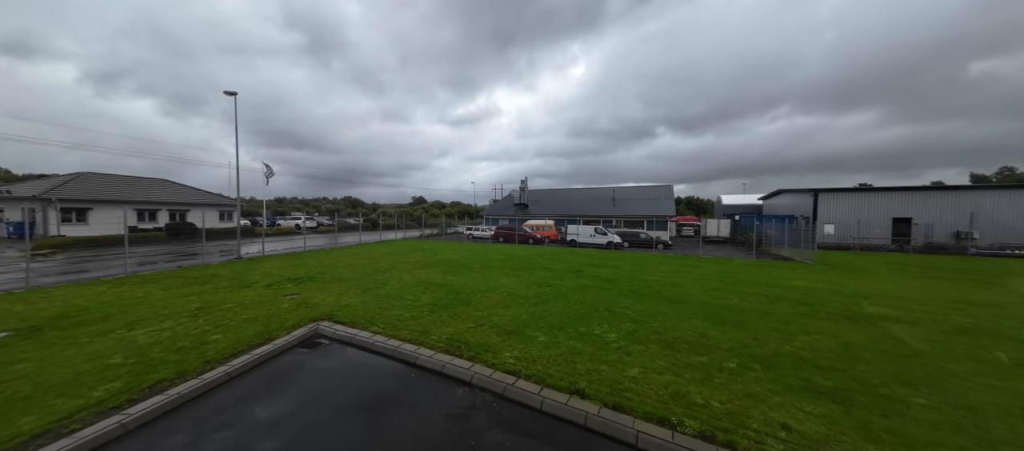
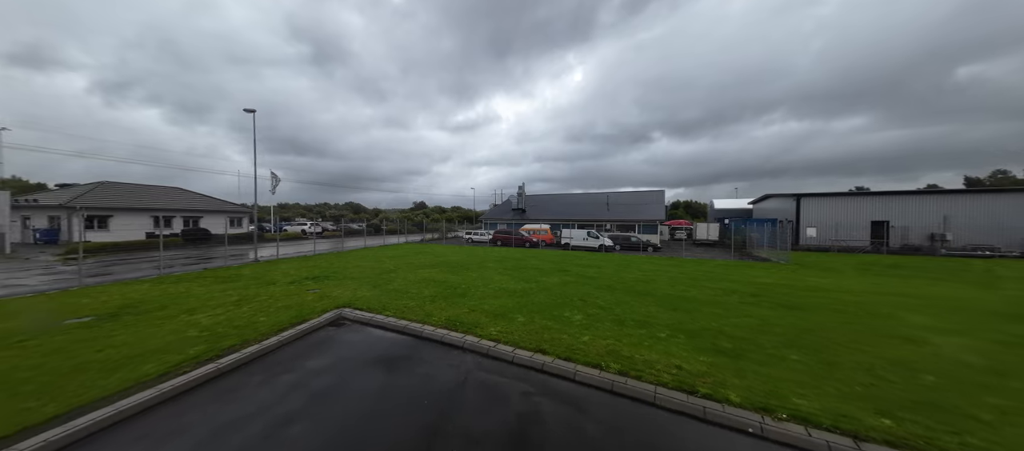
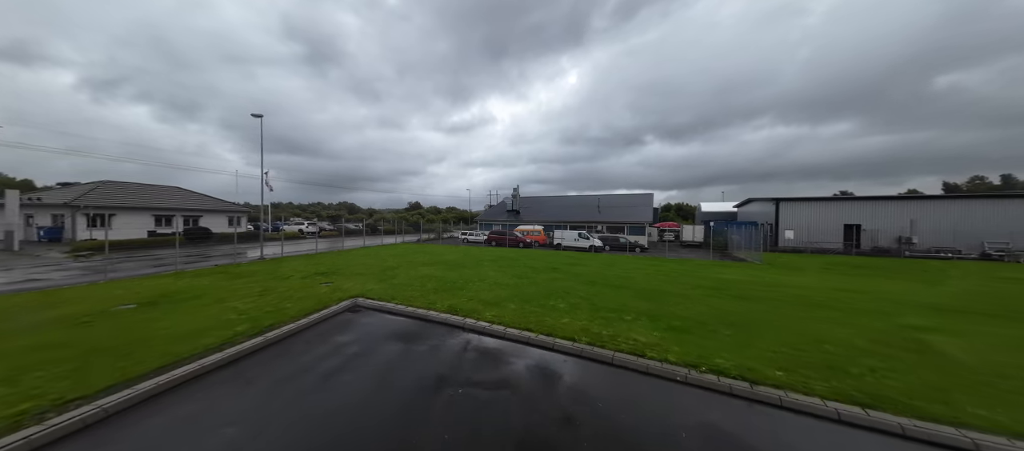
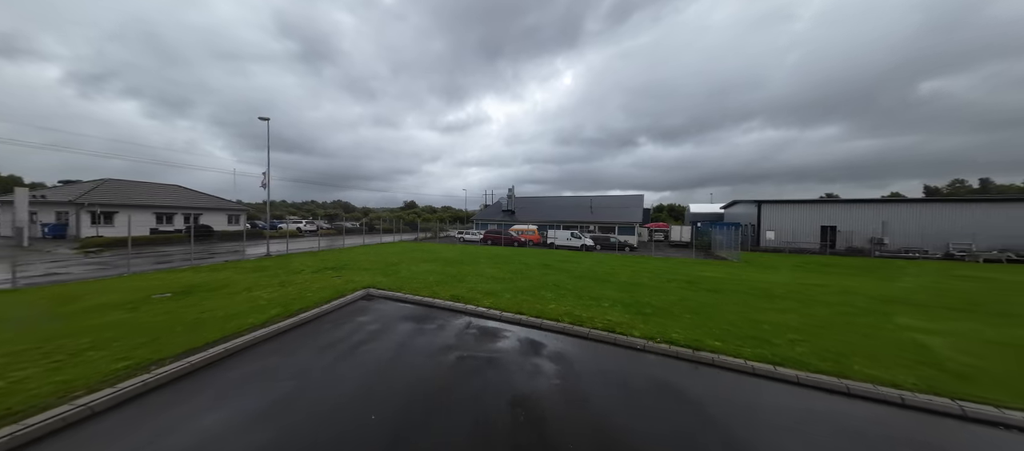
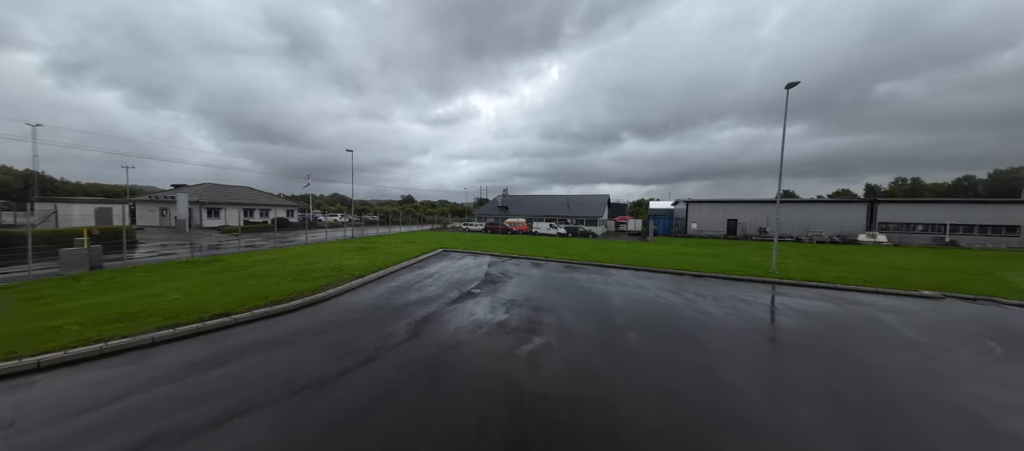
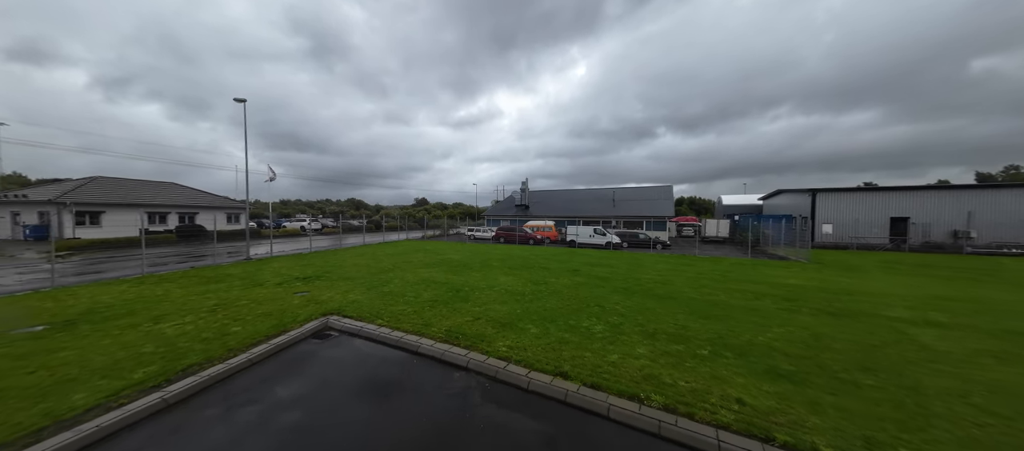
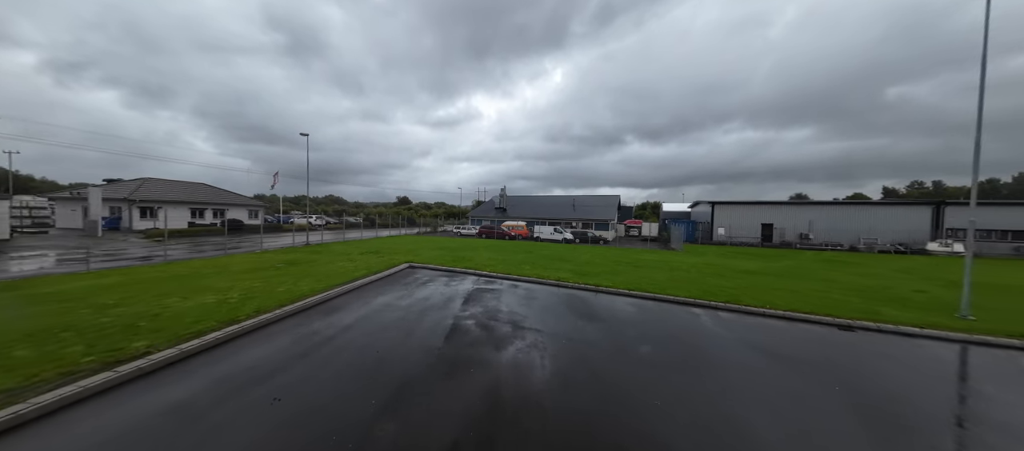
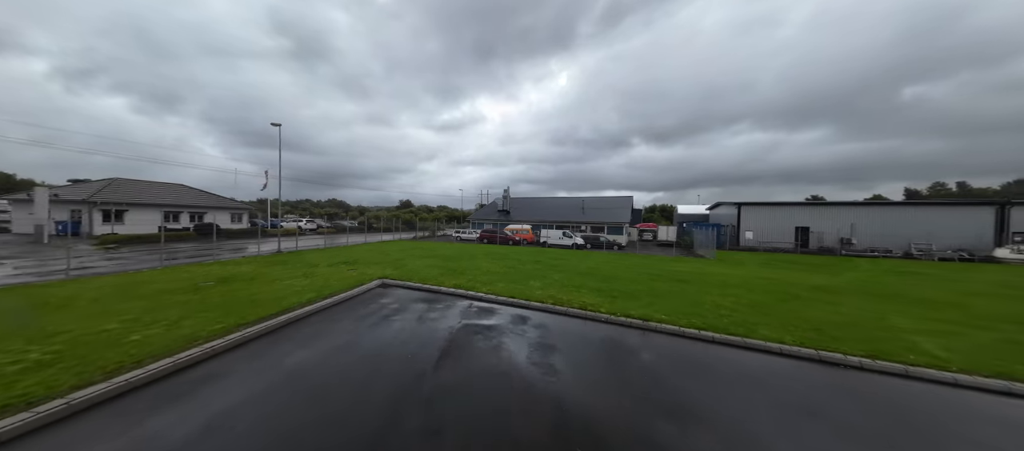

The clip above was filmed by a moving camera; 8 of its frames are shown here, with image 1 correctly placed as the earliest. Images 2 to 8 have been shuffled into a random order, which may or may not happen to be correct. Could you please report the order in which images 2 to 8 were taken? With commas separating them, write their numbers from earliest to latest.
6, 2, 3, 4, 8, 7, 5
